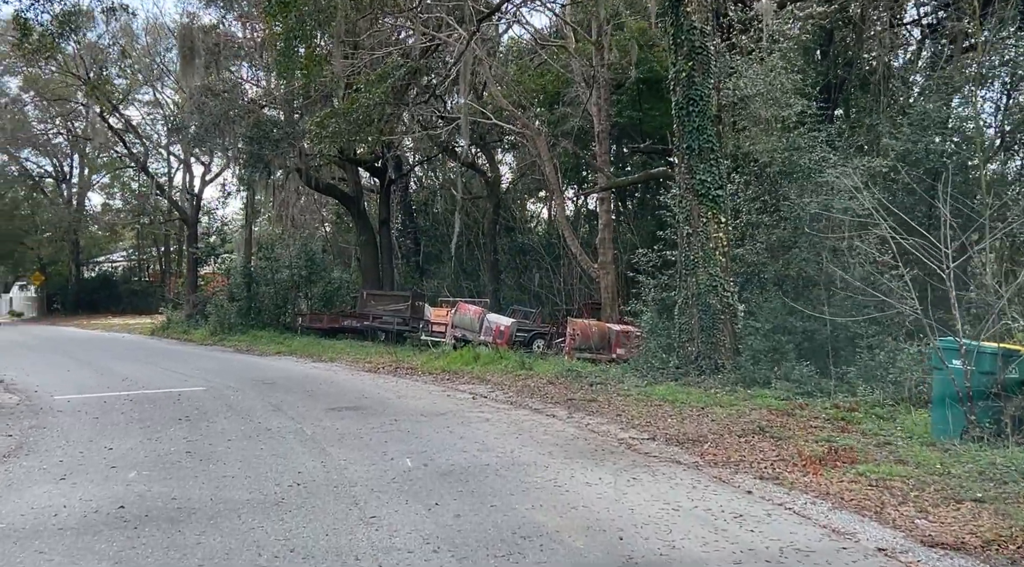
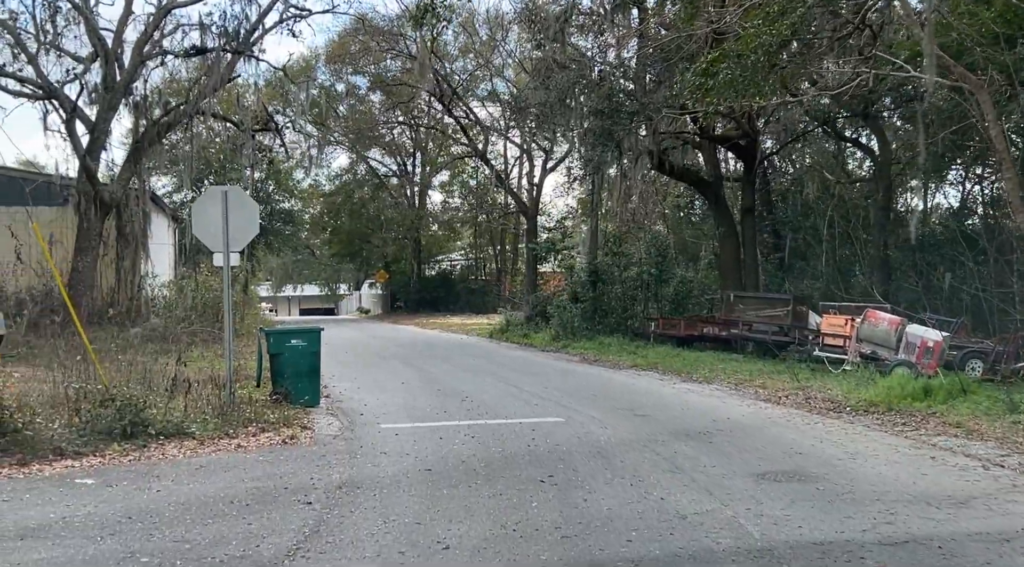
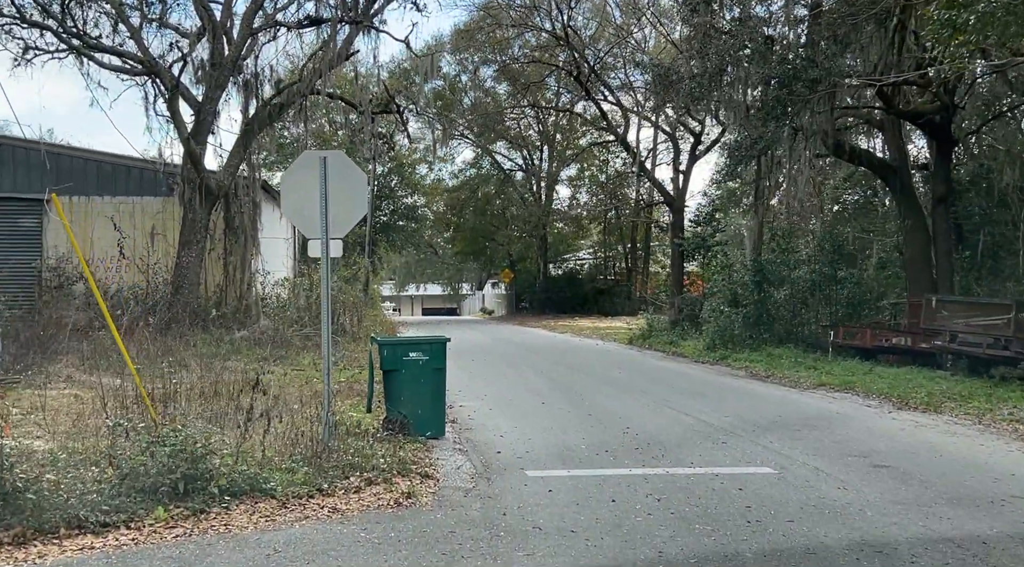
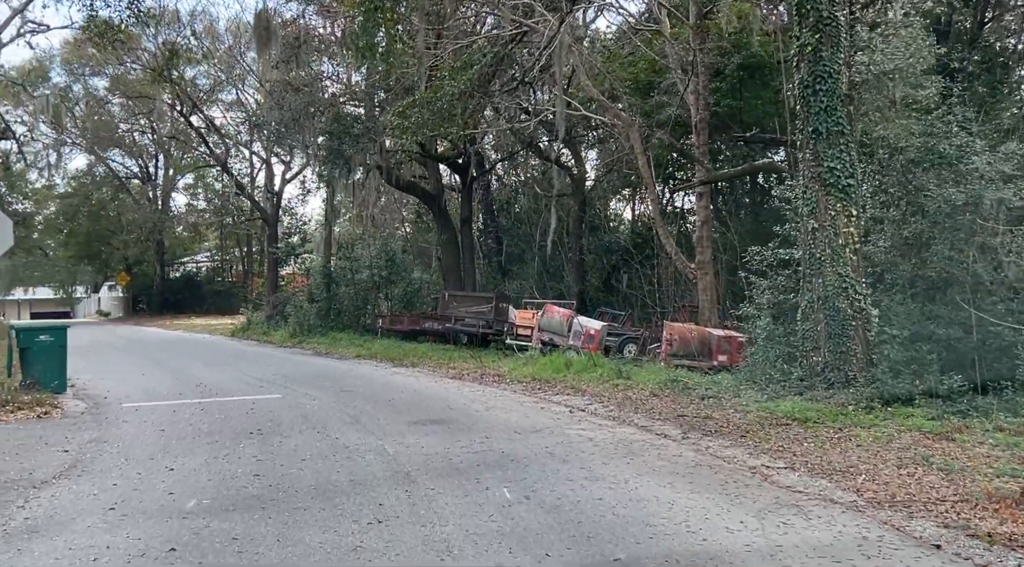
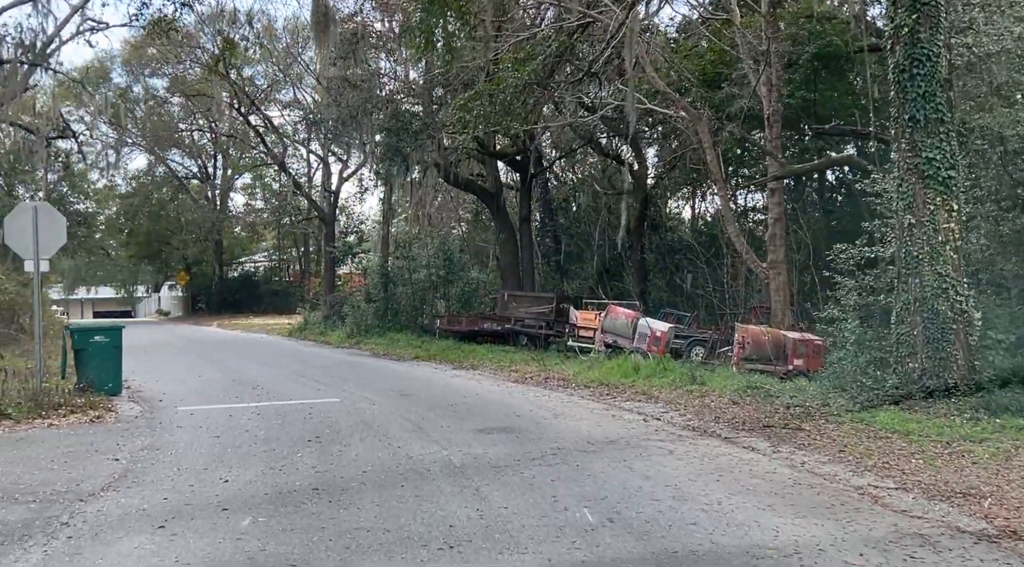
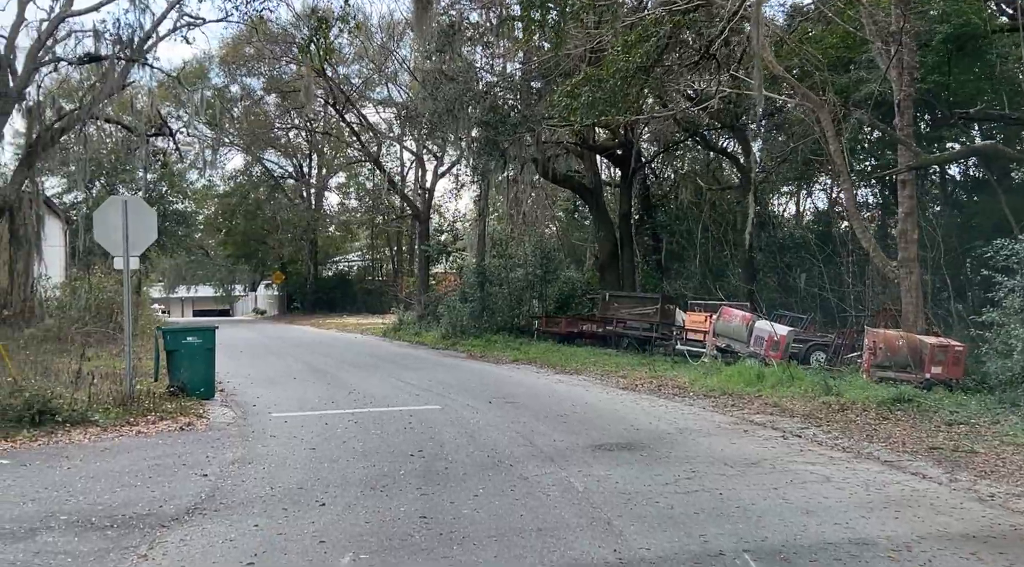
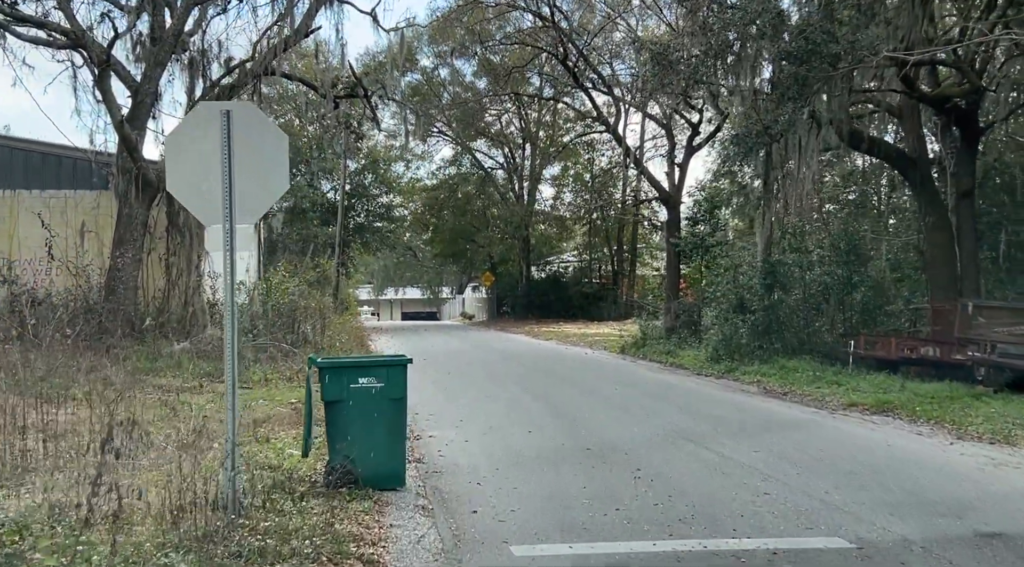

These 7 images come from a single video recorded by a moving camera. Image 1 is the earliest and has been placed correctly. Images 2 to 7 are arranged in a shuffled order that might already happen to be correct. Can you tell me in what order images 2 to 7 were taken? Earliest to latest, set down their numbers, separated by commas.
4, 5, 6, 2, 3, 7
